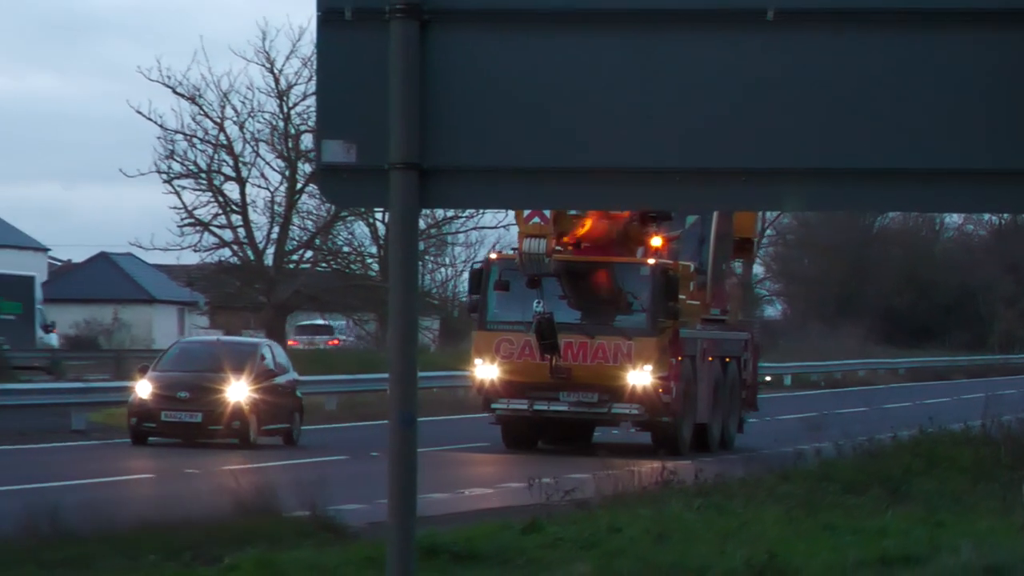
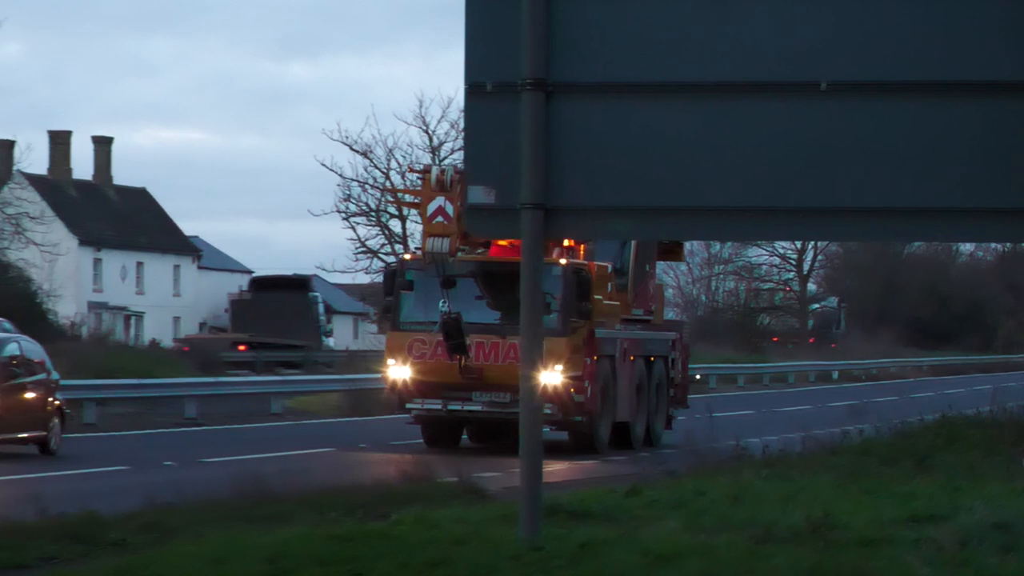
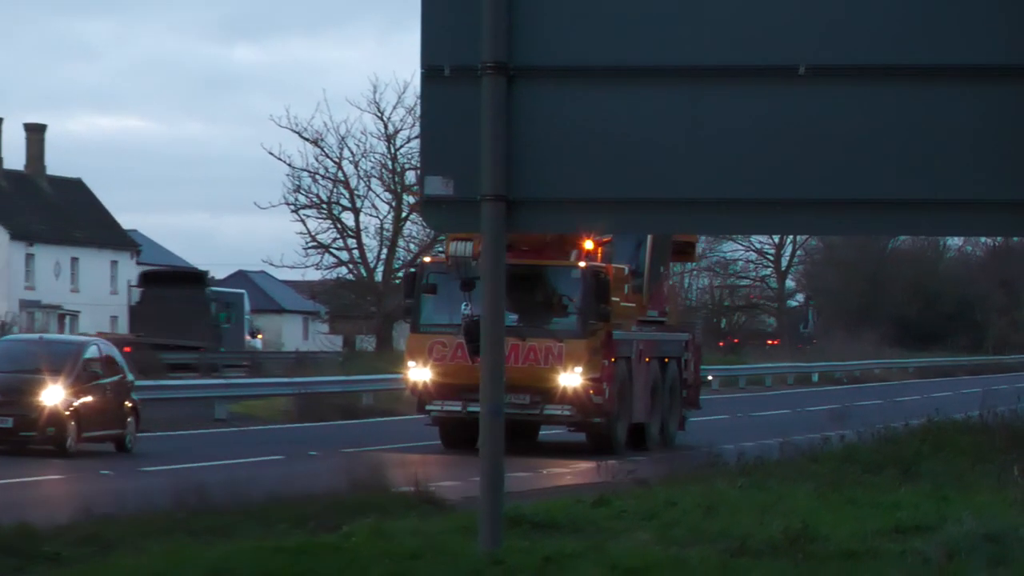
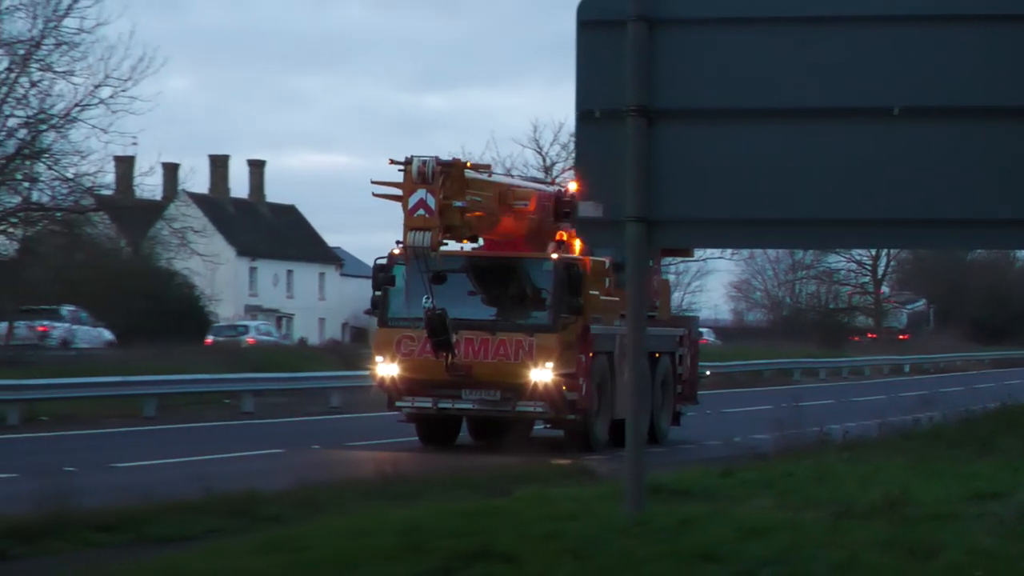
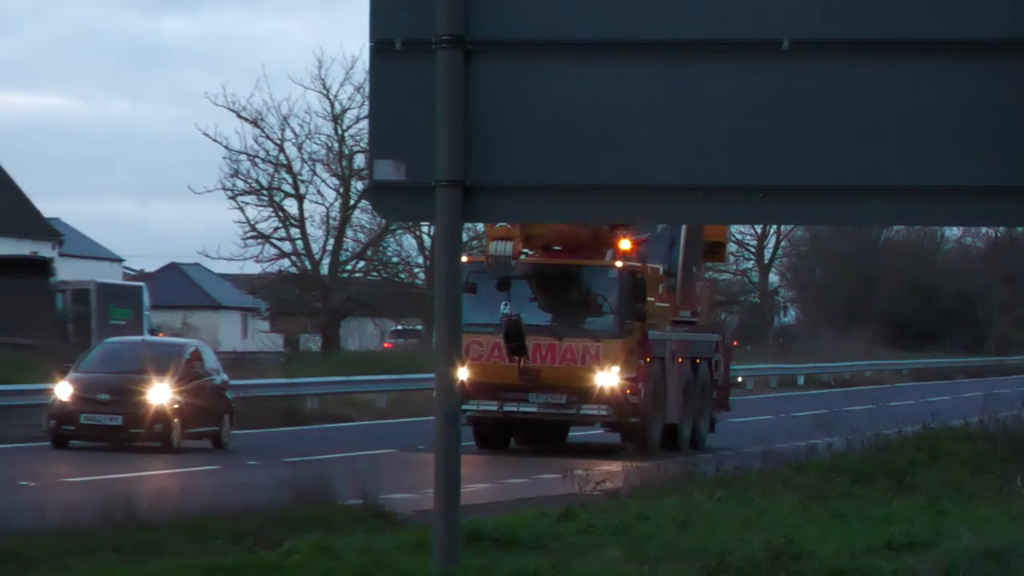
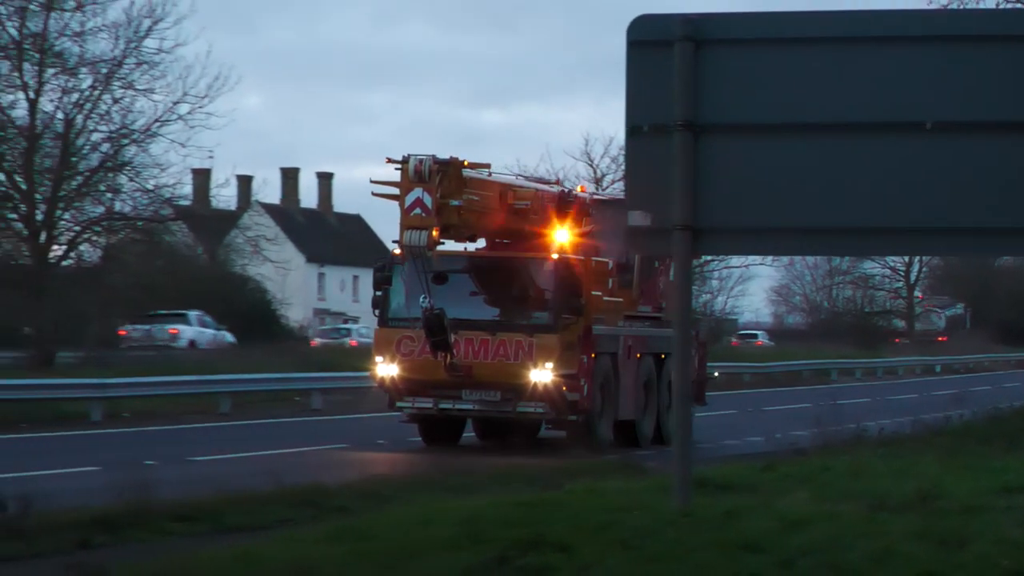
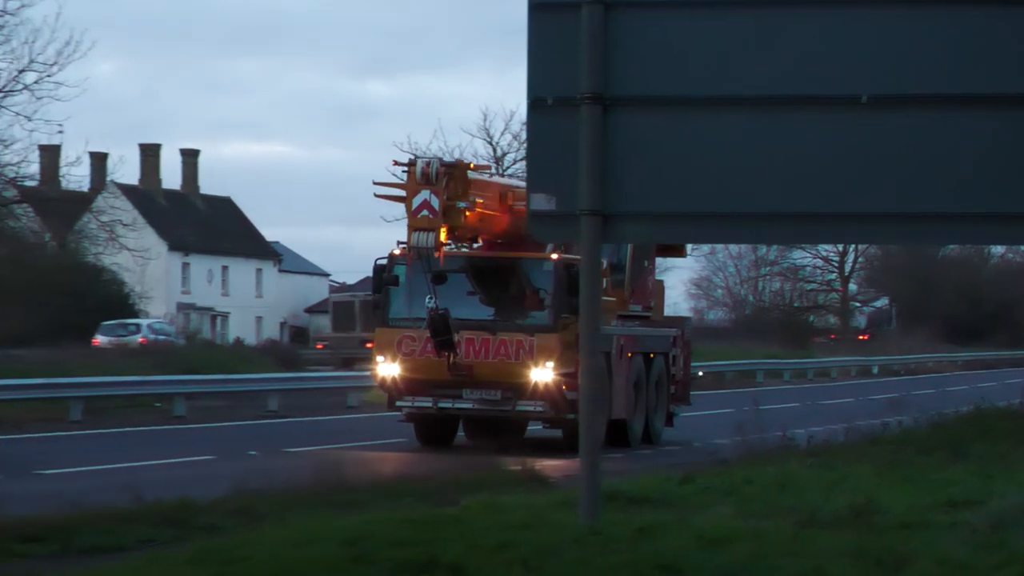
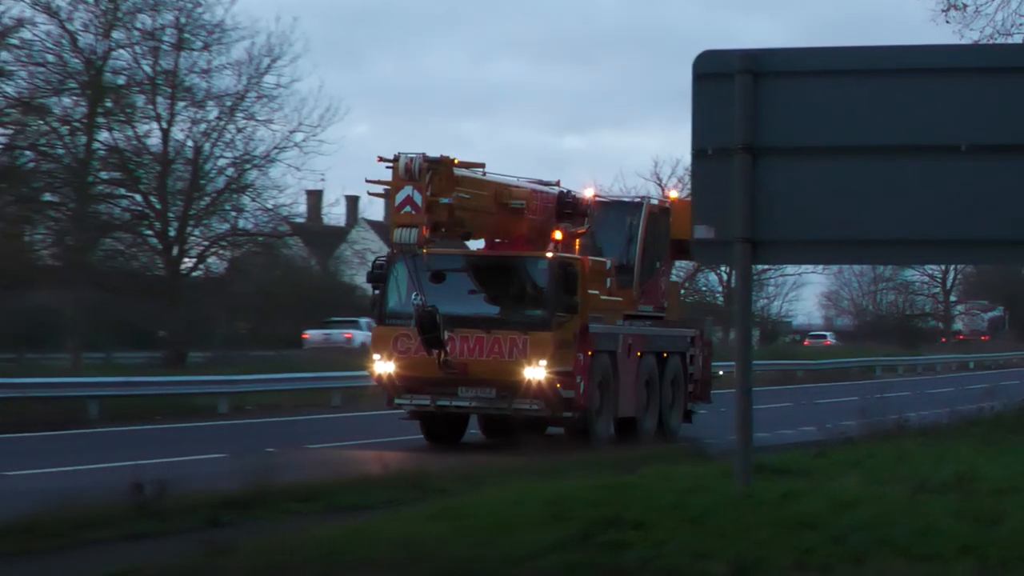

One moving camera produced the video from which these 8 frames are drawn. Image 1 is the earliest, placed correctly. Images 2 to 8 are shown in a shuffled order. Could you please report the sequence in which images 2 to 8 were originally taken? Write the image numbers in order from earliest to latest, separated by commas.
5, 3, 2, 7, 4, 6, 8
